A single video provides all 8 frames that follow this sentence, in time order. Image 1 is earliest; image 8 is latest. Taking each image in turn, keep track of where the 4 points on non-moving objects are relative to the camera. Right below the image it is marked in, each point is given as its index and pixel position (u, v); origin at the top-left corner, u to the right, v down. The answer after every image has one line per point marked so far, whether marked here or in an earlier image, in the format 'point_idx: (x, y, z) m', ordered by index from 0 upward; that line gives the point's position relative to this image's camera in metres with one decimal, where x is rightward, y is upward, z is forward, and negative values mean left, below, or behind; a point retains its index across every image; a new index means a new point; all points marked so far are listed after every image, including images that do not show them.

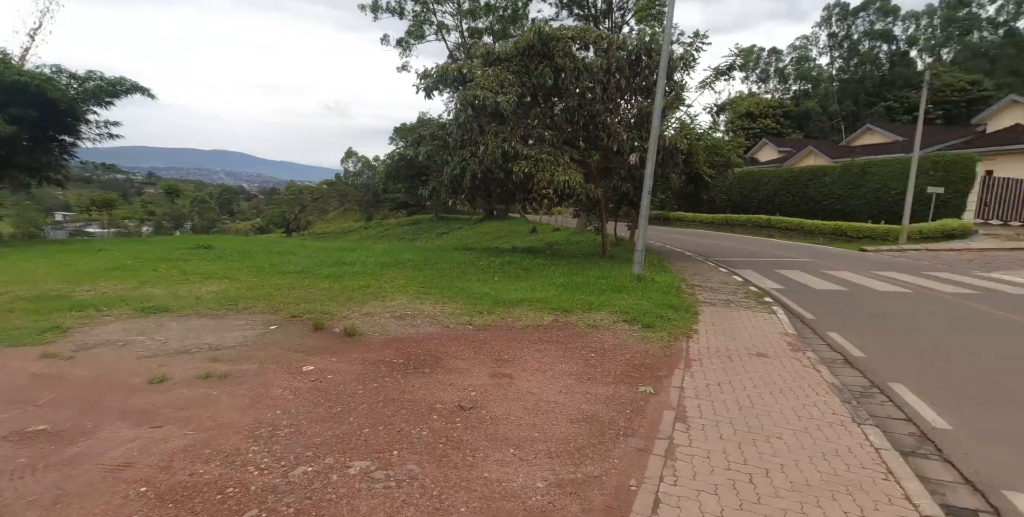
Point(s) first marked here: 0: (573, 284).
0: (+1.3, -0.5, +10.8) m
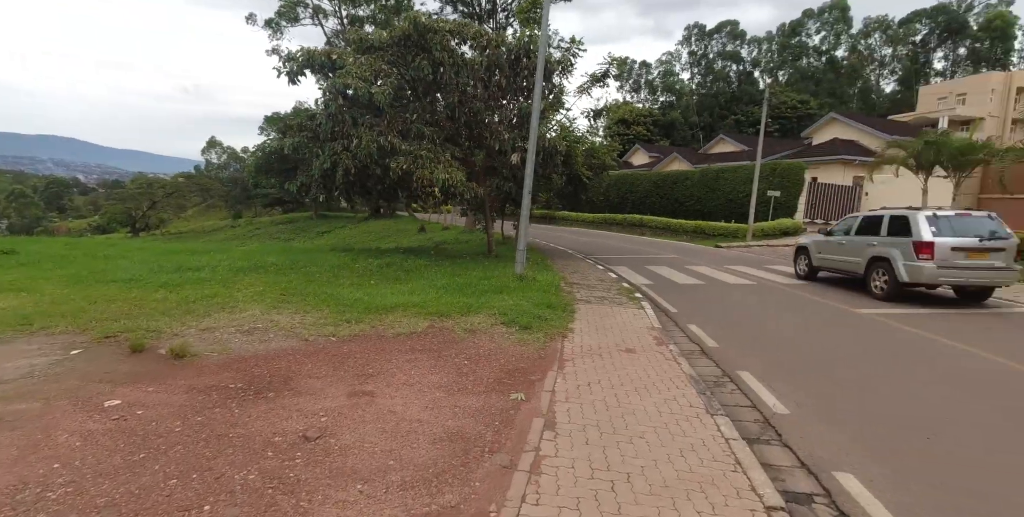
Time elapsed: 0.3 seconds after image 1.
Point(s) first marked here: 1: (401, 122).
0: (-1.2, -0.6, +10.5) m
1: (-2.7, +3.3, +12.6) m
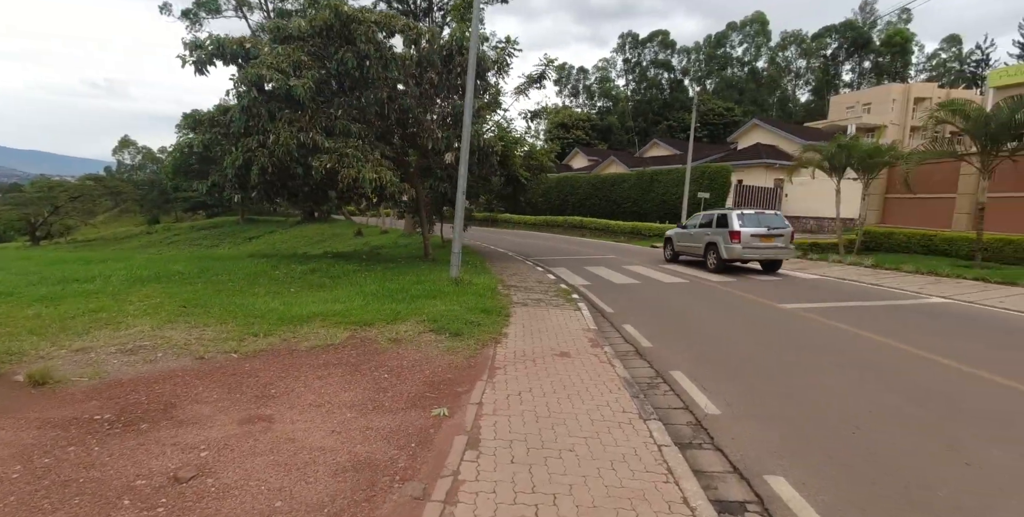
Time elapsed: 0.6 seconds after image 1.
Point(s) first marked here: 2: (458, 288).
0: (-2.5, -0.6, +9.9) m
1: (-4.3, +3.2, +11.9) m
2: (-1.1, -0.6, +10.6) m
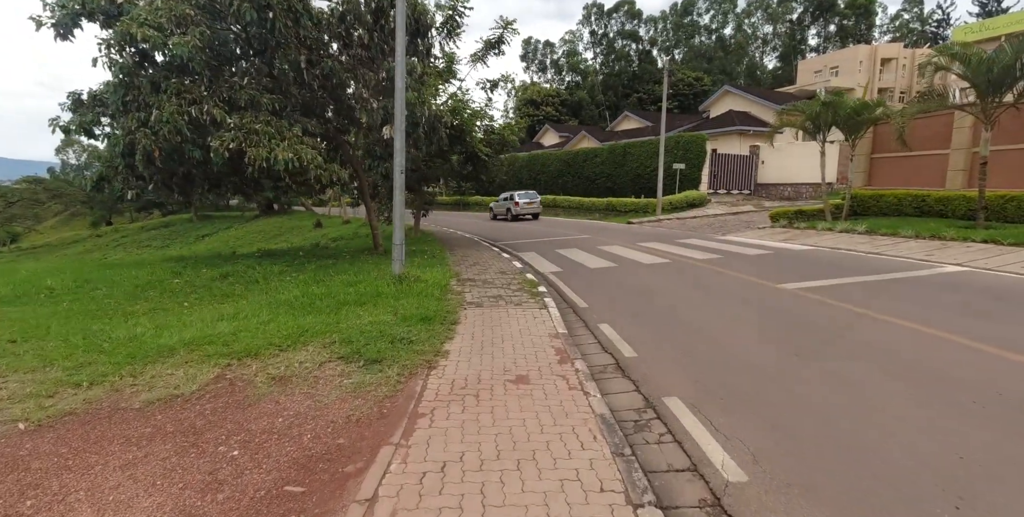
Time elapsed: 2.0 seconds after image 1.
0: (-3.2, -0.6, +8.0) m
1: (-5.3, +3.2, +9.7) m
2: (-1.9, -0.5, +8.7) m
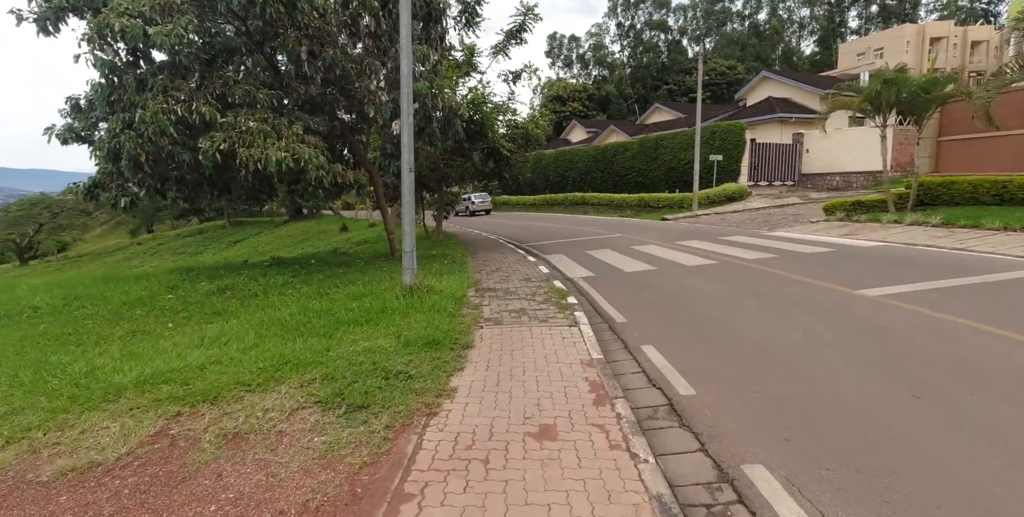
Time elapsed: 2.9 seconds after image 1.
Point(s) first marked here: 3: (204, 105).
0: (-2.9, -0.8, +7.0) m
1: (-5.0, +3.0, +8.9) m
2: (-1.5, -0.6, +7.6) m
3: (-4.9, +2.4, +8.3) m
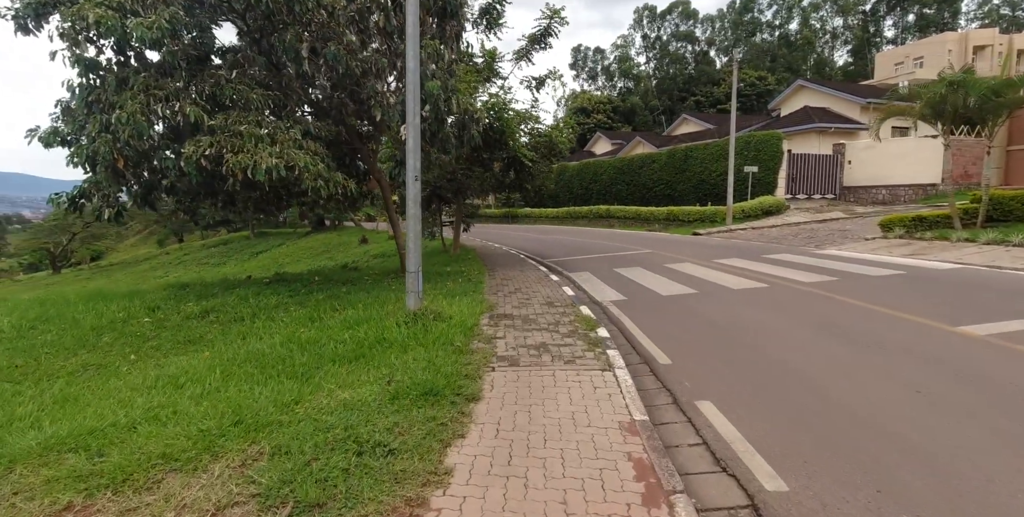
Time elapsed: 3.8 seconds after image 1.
0: (-2.7, -1.1, +6.0) m
1: (-4.6, +2.7, +8.0) m
2: (-1.3, -0.9, +6.5) m
3: (-4.6, +2.2, +7.4) m
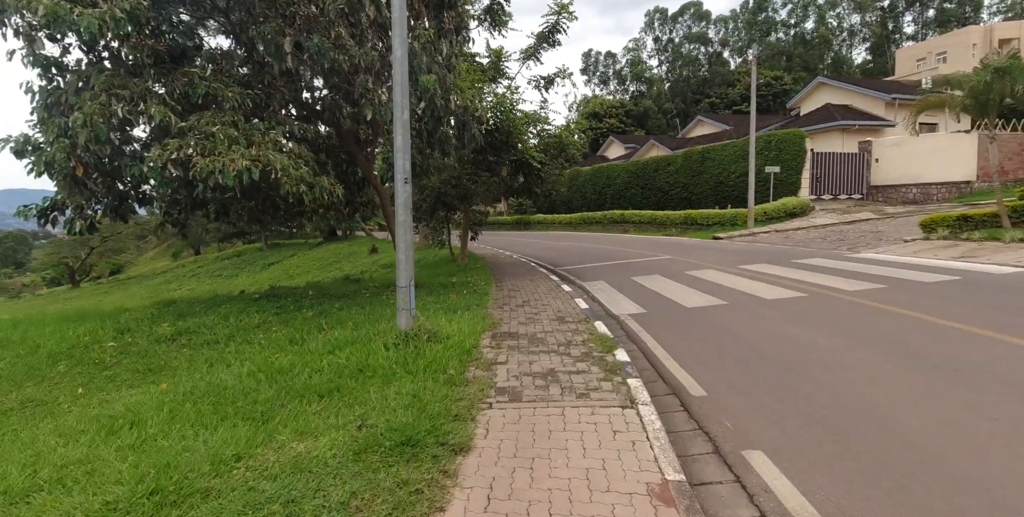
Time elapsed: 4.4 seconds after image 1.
0: (-2.6, -1.2, +5.1) m
1: (-4.6, +2.5, +7.3) m
2: (-1.2, -1.1, +5.7) m
3: (-4.6, +2.0, +6.7) m
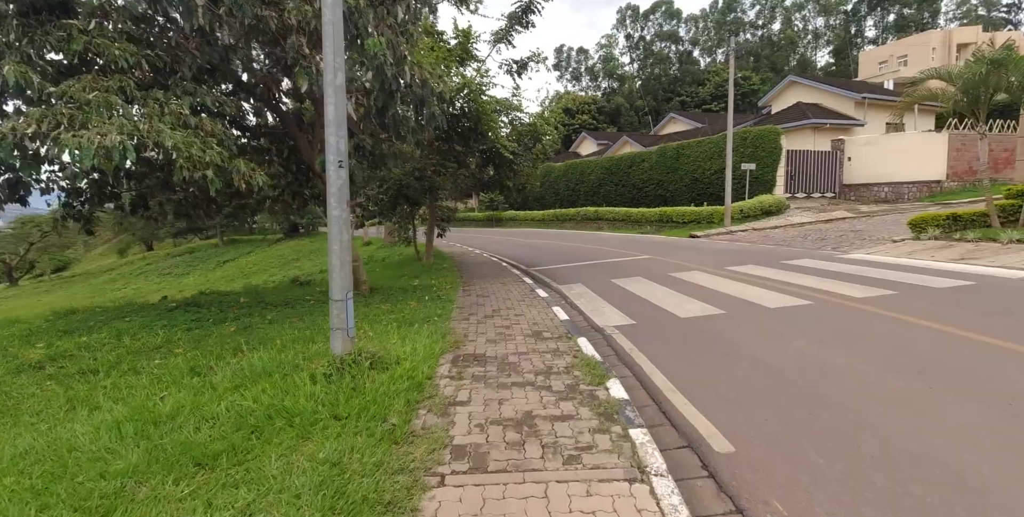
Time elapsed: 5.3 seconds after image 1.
0: (-2.9, -1.3, +3.7) m
1: (-5.0, +2.4, +5.7) m
2: (-1.5, -1.1, +4.3) m
3: (-4.9, +1.9, +5.1) m
